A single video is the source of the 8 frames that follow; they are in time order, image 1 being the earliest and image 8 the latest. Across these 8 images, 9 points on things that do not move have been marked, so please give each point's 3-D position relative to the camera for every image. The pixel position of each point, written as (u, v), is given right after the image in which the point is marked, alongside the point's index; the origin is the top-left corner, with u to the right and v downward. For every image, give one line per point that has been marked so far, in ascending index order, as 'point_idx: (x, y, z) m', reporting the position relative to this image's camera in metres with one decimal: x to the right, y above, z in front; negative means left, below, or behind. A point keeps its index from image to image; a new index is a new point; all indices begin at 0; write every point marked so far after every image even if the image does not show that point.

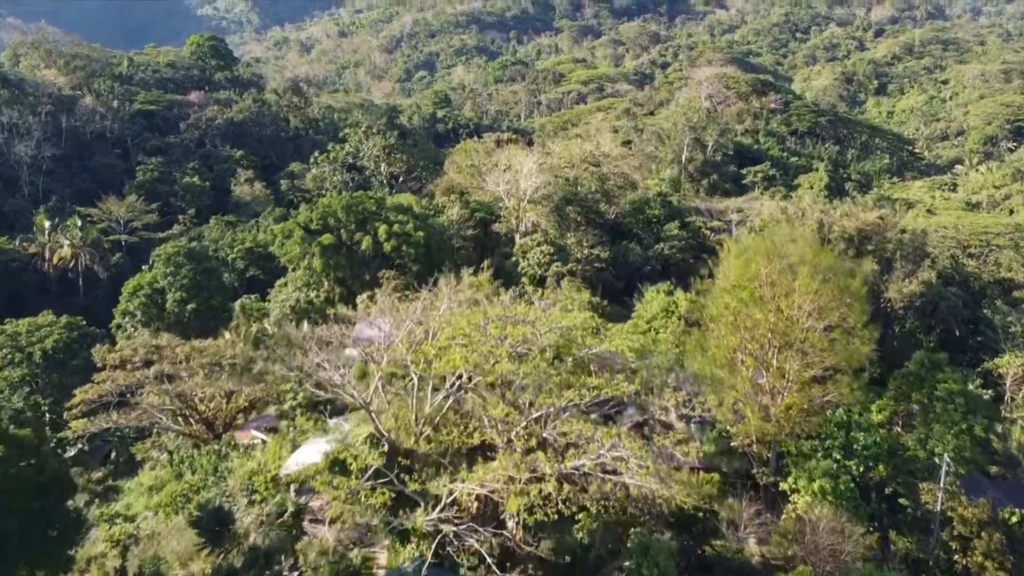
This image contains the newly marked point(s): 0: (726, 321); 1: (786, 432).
0: (+4.5, -0.6, +17.5) m
1: (+5.4, -2.8, +16.0) m
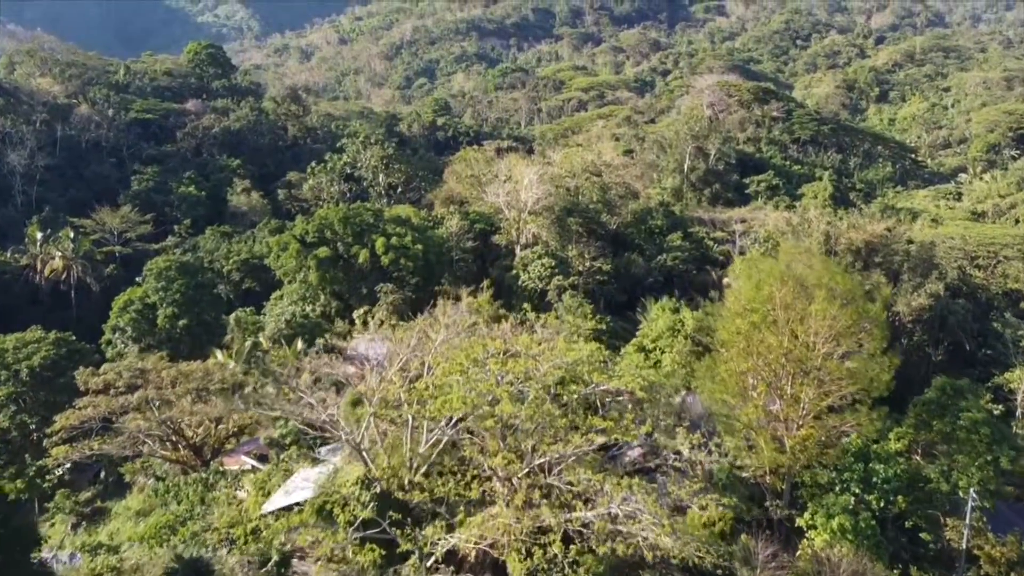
0: (+4.5, -1.0, +16.7) m
1: (+5.4, -3.3, +15.2) m
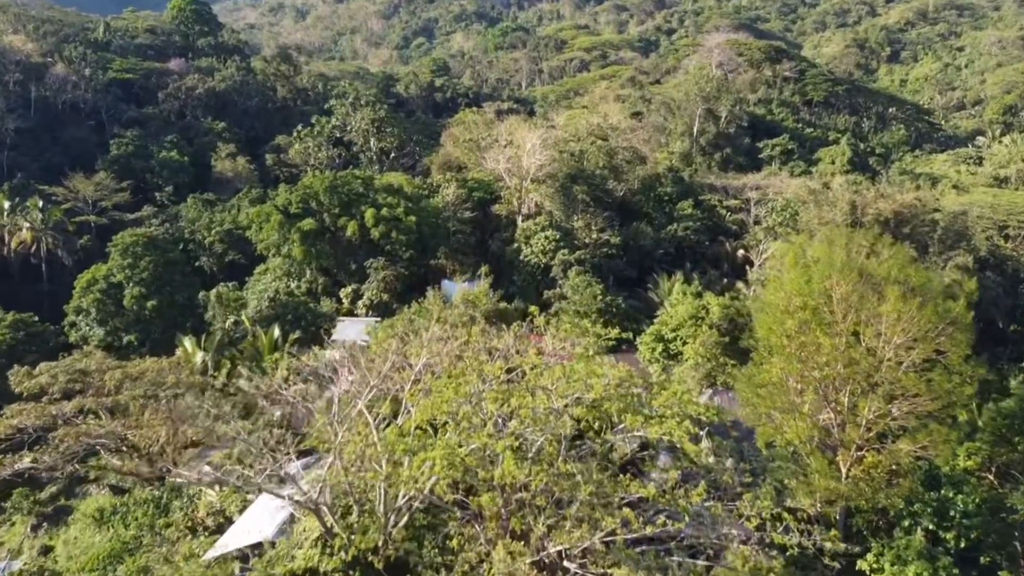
0: (+4.5, -0.9, +14.1) m
1: (+5.4, -3.2, +12.7) m
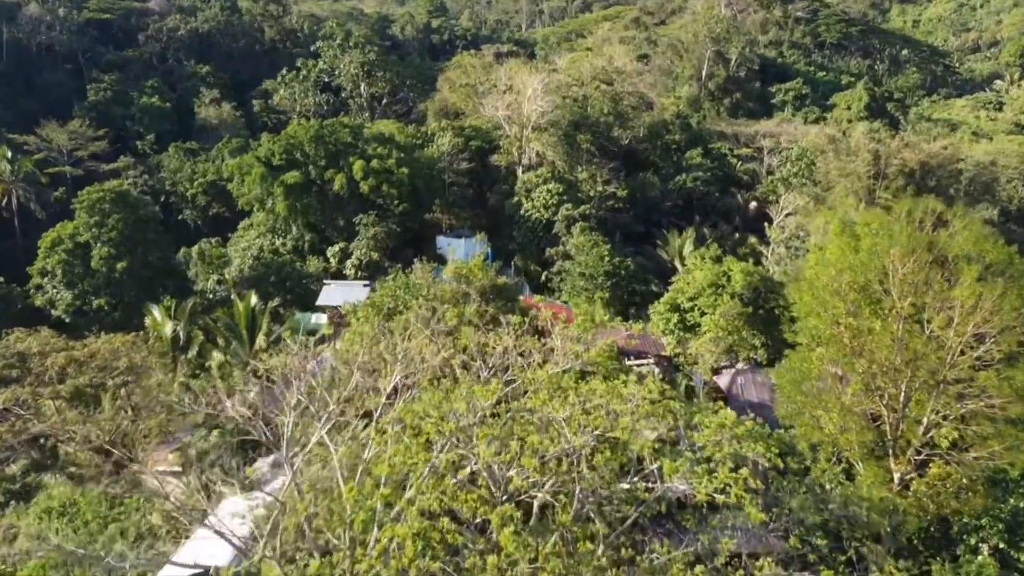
0: (+4.5, -0.5, +12.2) m
1: (+5.4, -2.9, +10.9) m
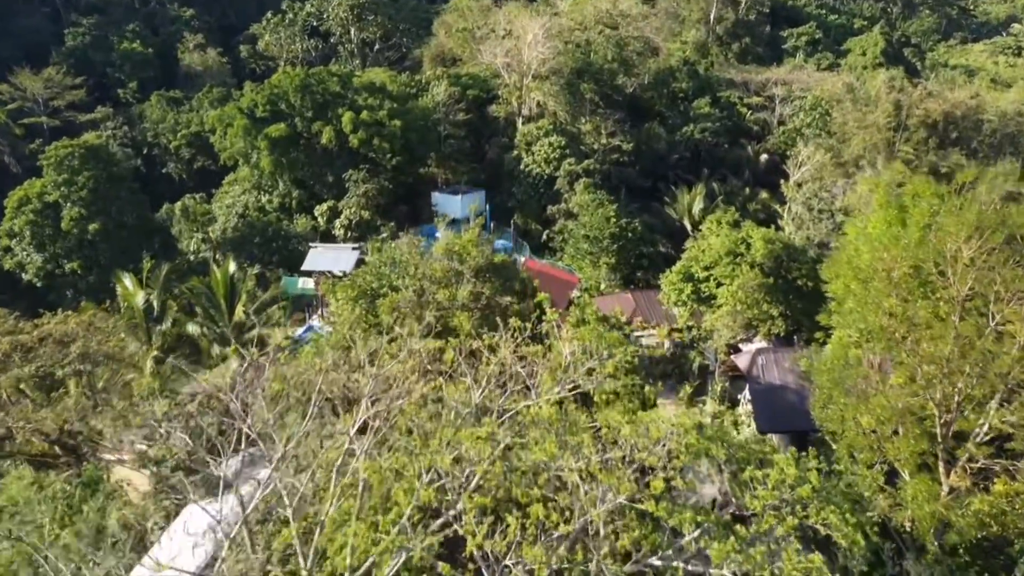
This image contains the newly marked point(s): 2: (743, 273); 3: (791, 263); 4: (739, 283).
0: (+4.5, -0.2, +10.7) m
1: (+5.4, -2.7, +9.5) m
2: (+4.5, +0.3, +16.1) m
3: (+5.6, +0.5, +16.5) m
4: (+4.4, +0.1, +16.0) m
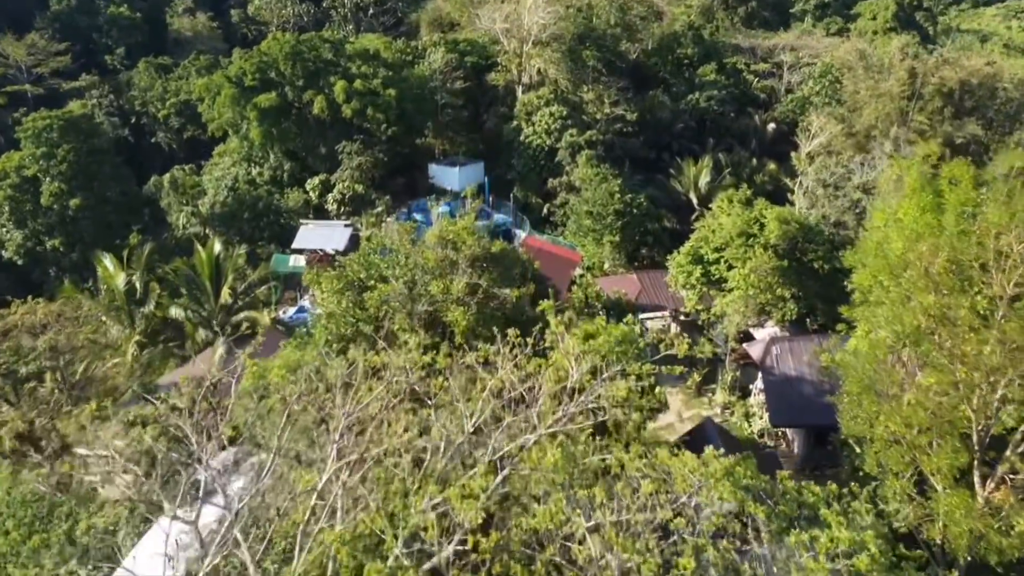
0: (+4.5, -0.1, +9.8) m
1: (+5.4, -2.6, +8.8) m
2: (+4.5, +0.6, +15.2) m
3: (+5.6, +0.8, +15.6) m
4: (+4.4, +0.4, +15.2) m
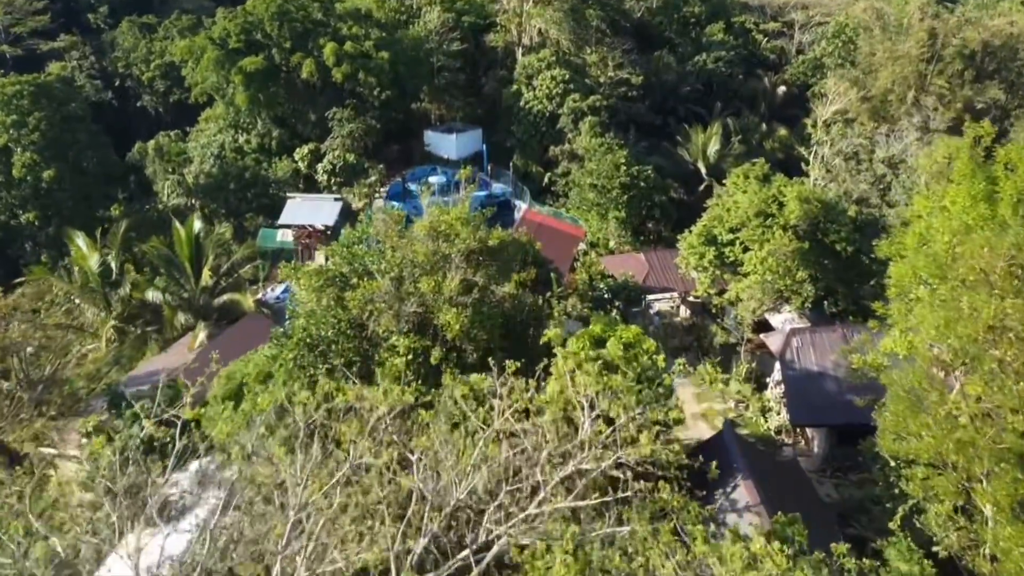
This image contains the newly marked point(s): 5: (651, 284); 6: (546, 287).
0: (+4.5, -0.1, +8.8) m
1: (+5.4, -2.7, +7.8) m
2: (+4.5, +0.9, +14.1) m
3: (+5.6, +1.1, +14.4) m
4: (+4.4, +0.7, +14.1) m
5: (+2.8, +0.1, +16.5) m
6: (+0.6, 0.0, +14.4) m
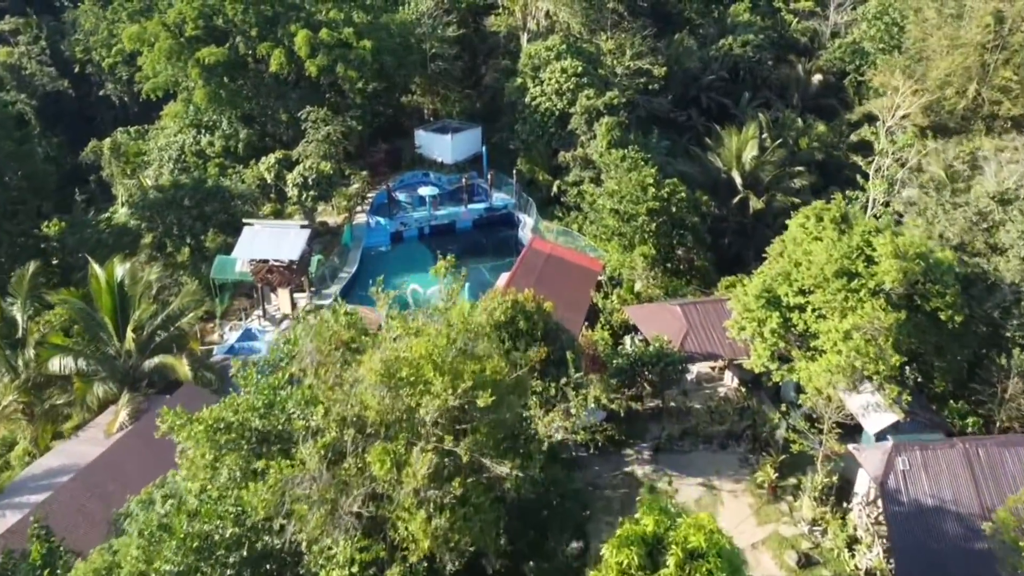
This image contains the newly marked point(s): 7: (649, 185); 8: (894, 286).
0: (+4.5, -1.4, +5.4) m
1: (+5.4, -4.0, +4.5) m
2: (+4.6, -0.3, +10.6) m
3: (+5.6, 0.0, +11.0) m
4: (+4.5, -0.5, +10.6) m
5: (+2.8, -1.0, +13.1) m
6: (+0.6, -1.1, +11.0) m
7: (+2.8, +2.1, +16.7) m
8: (+5.0, 0.0, +10.7) m
